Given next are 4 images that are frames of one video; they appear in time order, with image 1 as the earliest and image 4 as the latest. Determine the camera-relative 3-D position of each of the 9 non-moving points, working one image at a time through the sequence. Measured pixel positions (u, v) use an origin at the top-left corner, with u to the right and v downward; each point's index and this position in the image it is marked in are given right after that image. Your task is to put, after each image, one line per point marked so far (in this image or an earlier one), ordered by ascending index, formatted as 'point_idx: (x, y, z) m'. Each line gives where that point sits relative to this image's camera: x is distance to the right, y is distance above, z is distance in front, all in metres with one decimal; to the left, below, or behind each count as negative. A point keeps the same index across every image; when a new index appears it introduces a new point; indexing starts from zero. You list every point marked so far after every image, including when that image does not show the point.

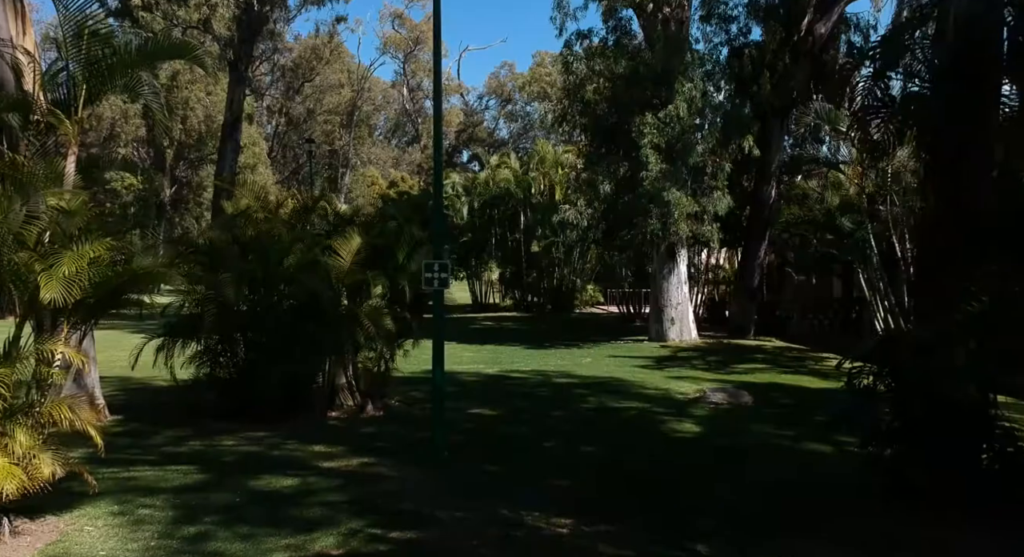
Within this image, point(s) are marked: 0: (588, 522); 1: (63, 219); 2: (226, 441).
0: (+0.6, -2.0, +7.2) m
1: (-3.6, +0.4, +6.8) m
2: (-3.4, -1.9, +10.2) m
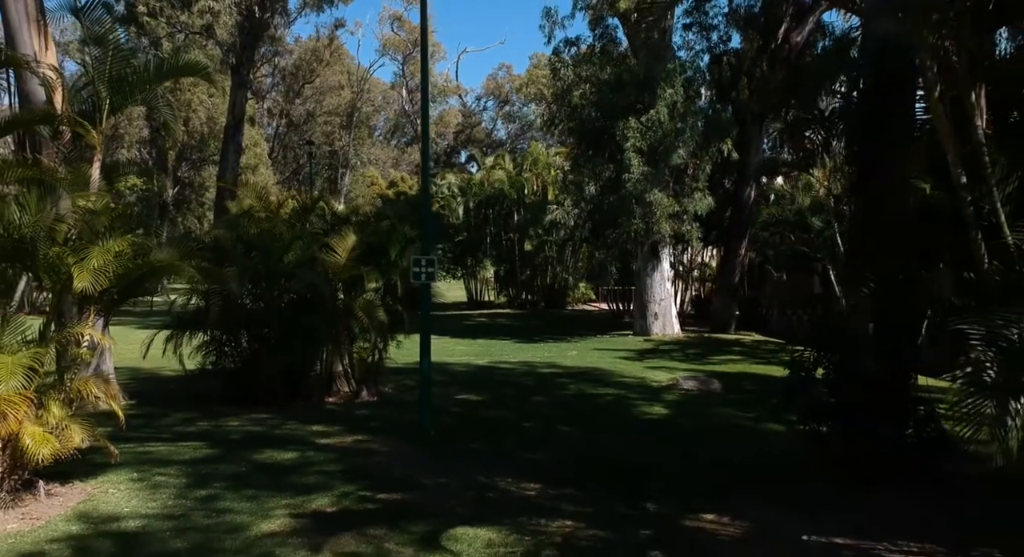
0: (+0.4, -2.0, +8.2) m
1: (-3.8, +0.5, +7.7) m
2: (-3.6, -1.9, +11.1) m
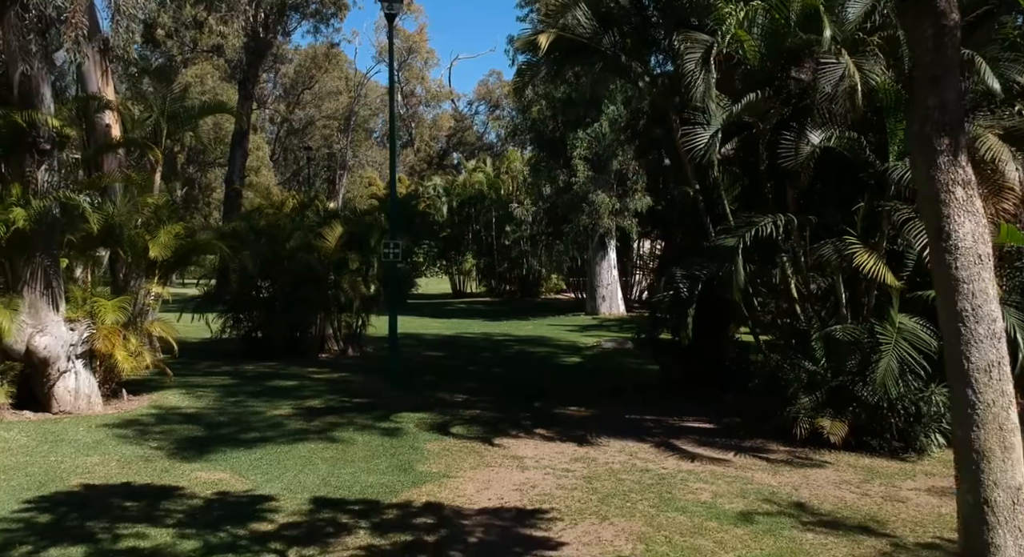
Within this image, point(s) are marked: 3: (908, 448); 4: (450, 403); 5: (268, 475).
0: (-0.5, -1.6, +11.7) m
1: (-4.7, +0.9, +11.2) m
2: (-4.5, -1.5, +14.7) m
3: (+3.6, -1.5, +7.7) m
4: (-0.8, -1.6, +11.1) m
5: (-2.1, -1.7, +7.4) m
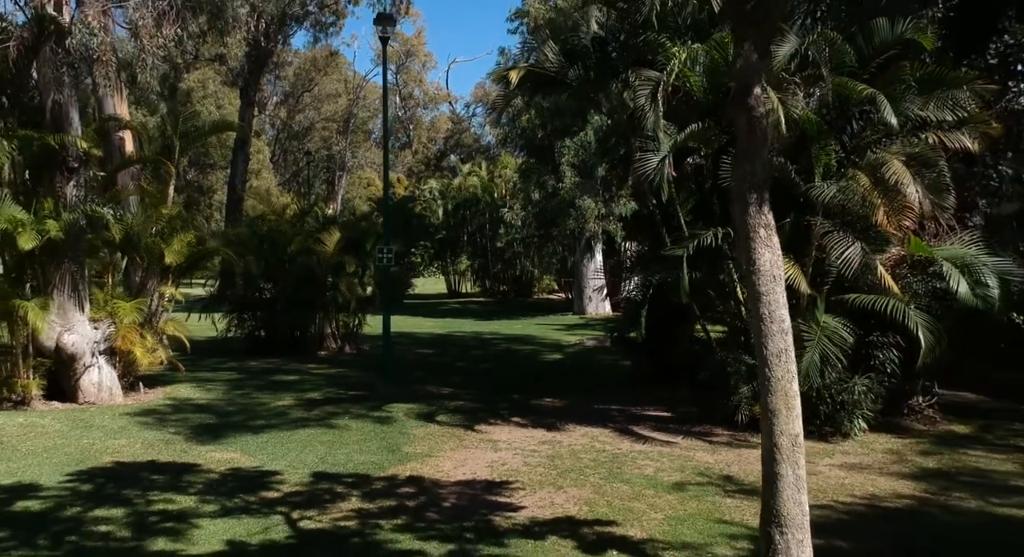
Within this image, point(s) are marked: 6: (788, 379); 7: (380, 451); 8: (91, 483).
0: (-0.7, -1.7, +12.8) m
1: (-4.9, +0.8, +12.4) m
2: (-4.8, -1.6, +15.8) m
3: (+3.3, -1.6, +8.9) m
4: (-1.1, -1.7, +12.2) m
5: (-2.4, -1.7, +8.6) m
6: (+1.3, -0.5, +3.9) m
7: (-1.3, -1.7, +8.7) m
8: (-3.6, -1.7, +7.3) m
